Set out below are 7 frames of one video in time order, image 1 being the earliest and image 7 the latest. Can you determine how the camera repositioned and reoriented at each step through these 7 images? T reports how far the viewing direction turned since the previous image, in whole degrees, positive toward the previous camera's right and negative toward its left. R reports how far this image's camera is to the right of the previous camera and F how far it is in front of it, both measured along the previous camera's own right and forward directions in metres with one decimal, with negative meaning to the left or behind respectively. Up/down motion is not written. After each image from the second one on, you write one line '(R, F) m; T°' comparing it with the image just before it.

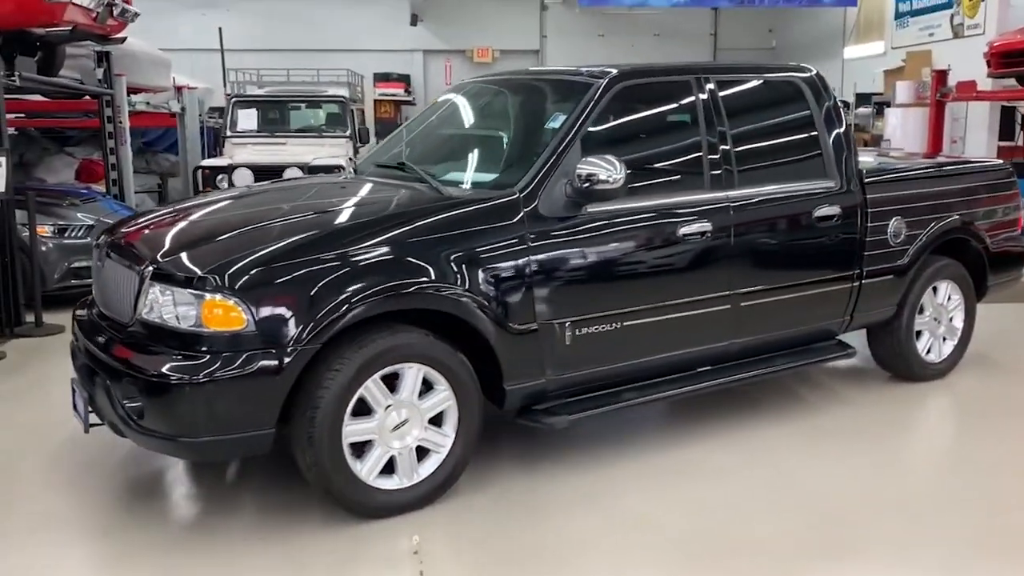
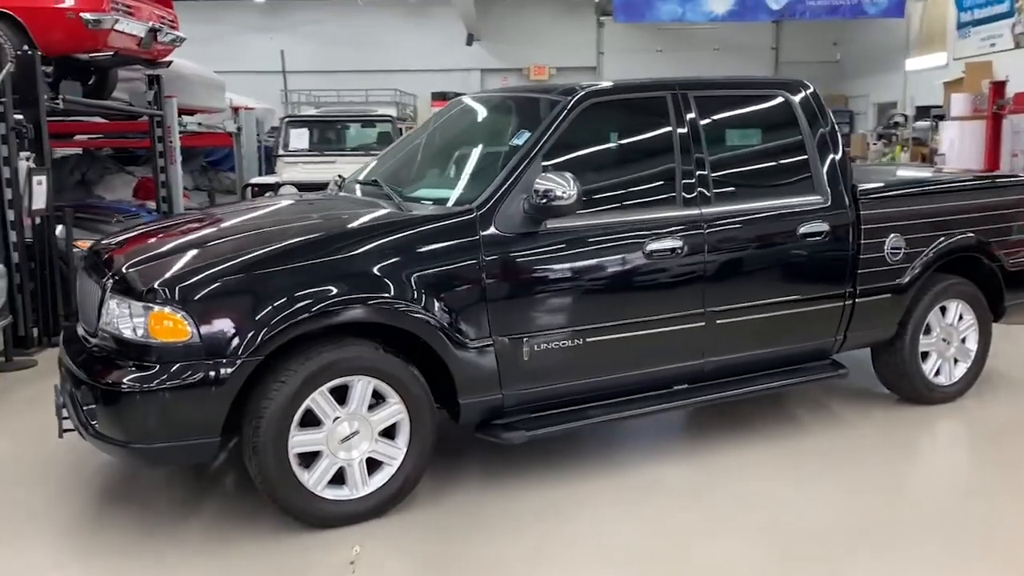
(+0.5, 0.0) m; -5°
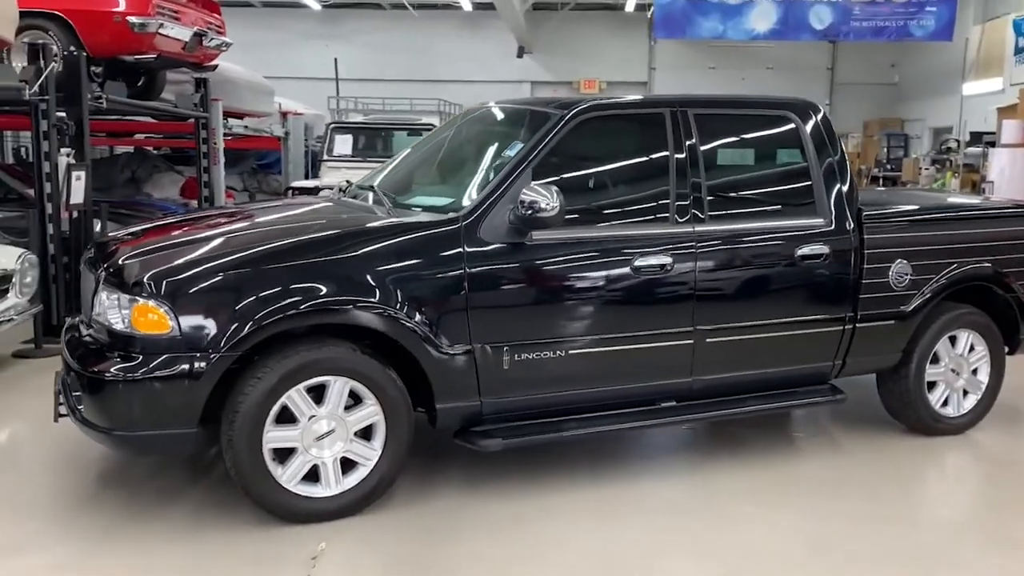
(+0.3, 0.0) m; -4°
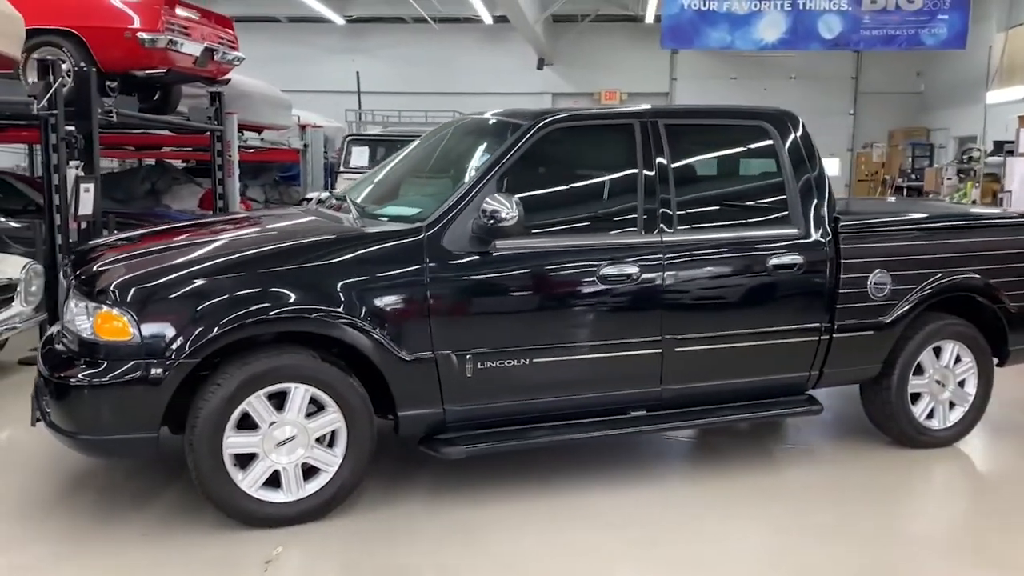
(+0.3, 0.0) m; -2°
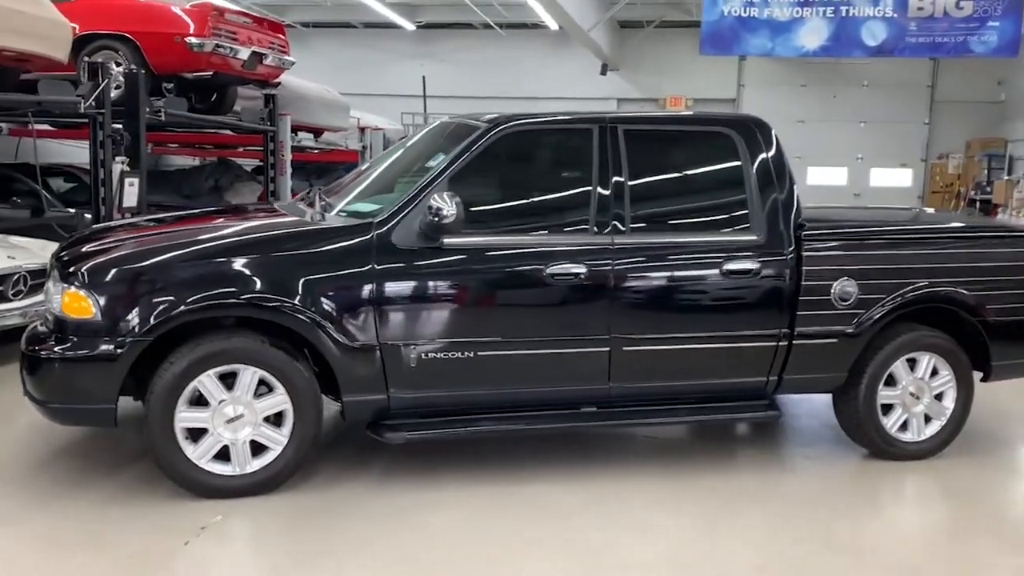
(+0.6, -0.1) m; -6°
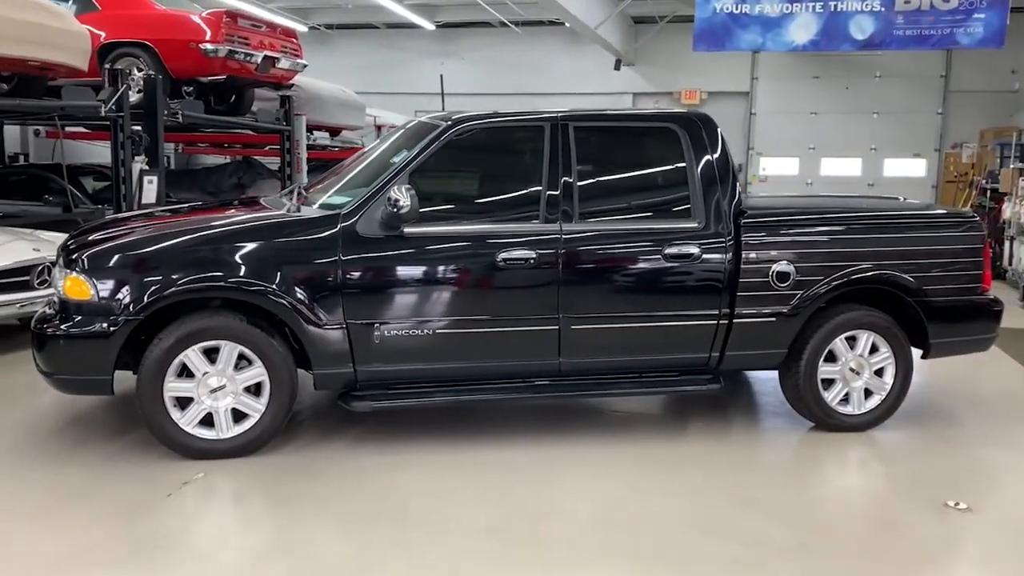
(+0.4, -0.4) m; -3°
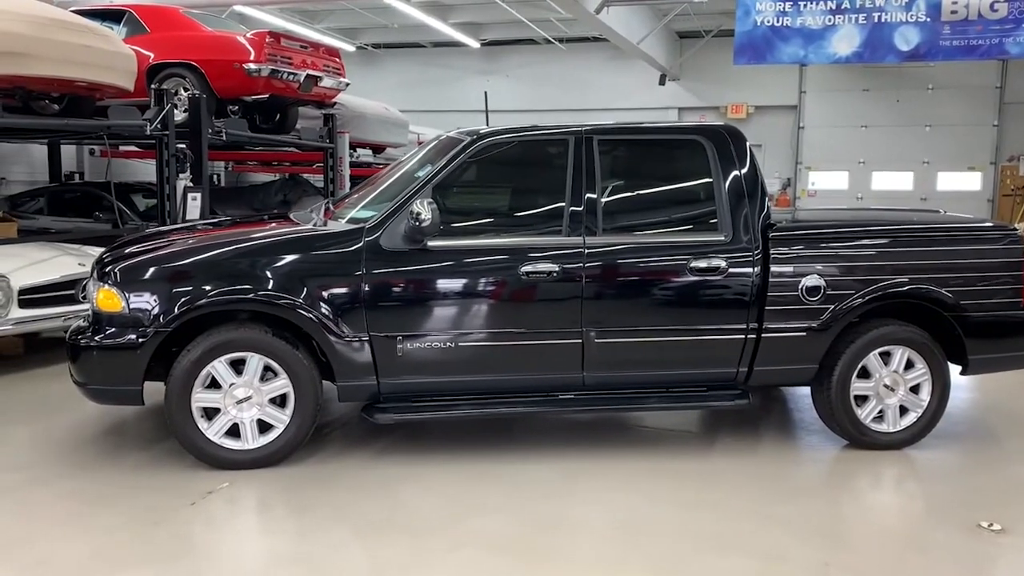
(+0.1, 0.0) m; -3°
